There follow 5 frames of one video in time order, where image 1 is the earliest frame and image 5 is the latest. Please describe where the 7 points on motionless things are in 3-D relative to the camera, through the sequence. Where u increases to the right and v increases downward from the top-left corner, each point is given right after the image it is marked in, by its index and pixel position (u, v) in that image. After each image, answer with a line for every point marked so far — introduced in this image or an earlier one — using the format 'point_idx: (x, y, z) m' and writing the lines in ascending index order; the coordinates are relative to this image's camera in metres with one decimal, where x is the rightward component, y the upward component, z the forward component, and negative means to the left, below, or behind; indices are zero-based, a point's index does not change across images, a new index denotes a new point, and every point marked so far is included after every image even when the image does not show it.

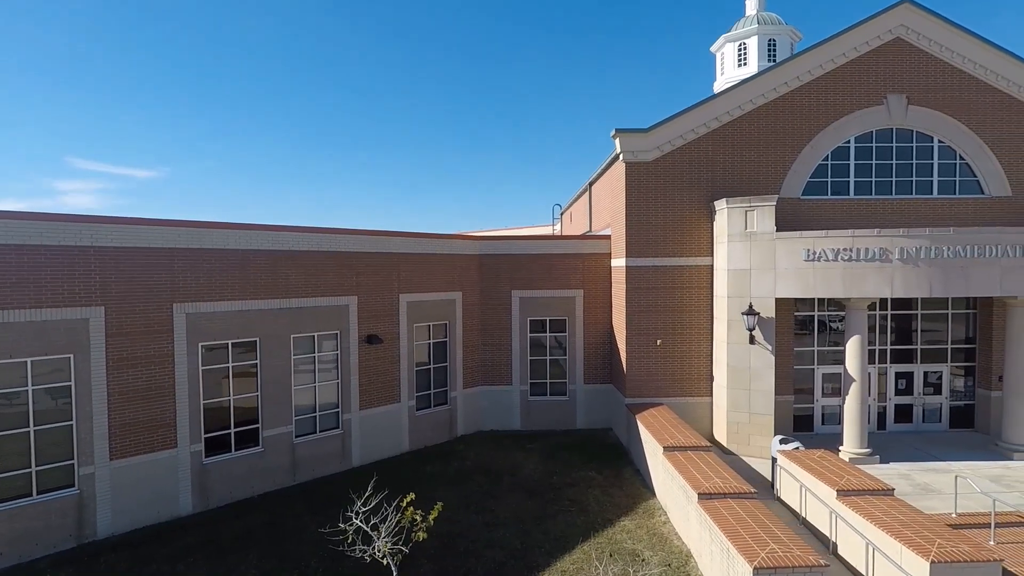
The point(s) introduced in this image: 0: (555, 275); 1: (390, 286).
0: (+1.4, +0.4, +17.7) m
1: (-3.5, +0.1, +15.5) m
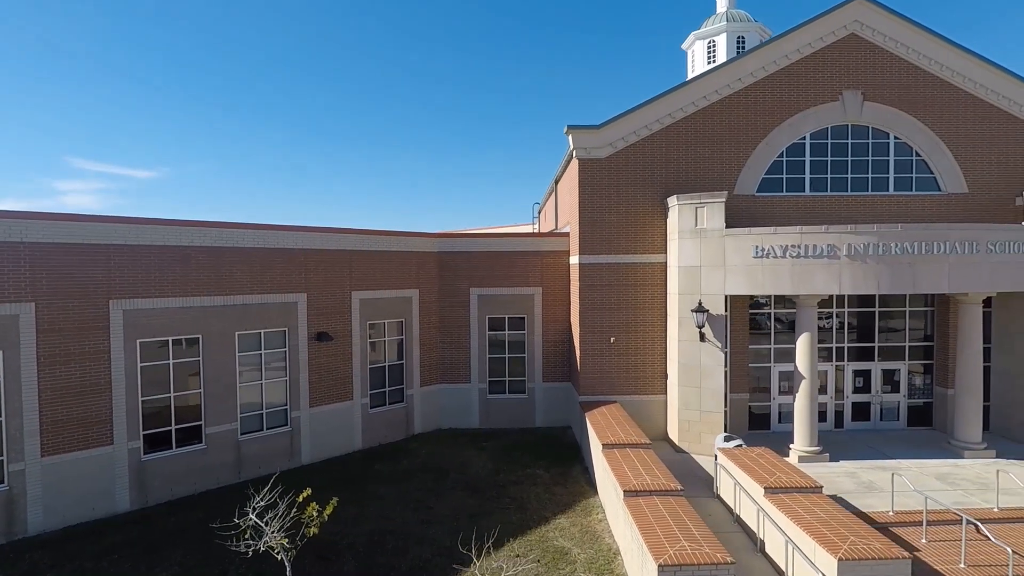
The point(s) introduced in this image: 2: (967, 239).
0: (0.0, +0.5, +17.6) m
1: (-4.8, +0.1, +15.5) m
2: (+11.2, +1.2, +13.5) m
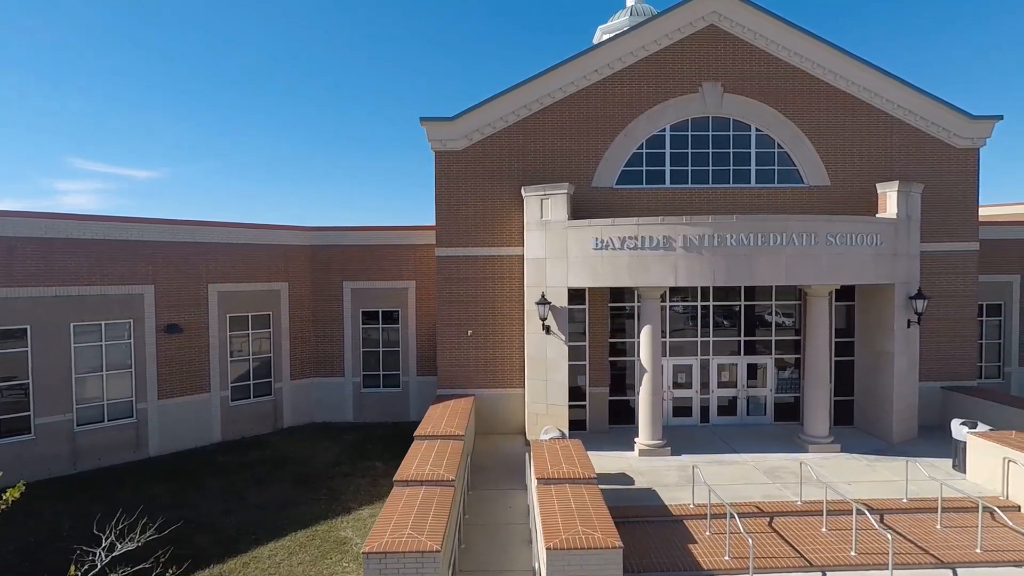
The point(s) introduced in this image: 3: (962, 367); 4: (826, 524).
0: (-4.0, +0.7, +17.6) m
1: (-8.8, +0.4, +15.4) m
2: (+7.1, +1.4, +13.4) m
3: (+12.9, -2.3, +15.8) m
4: (+5.9, -4.4, +10.3) m
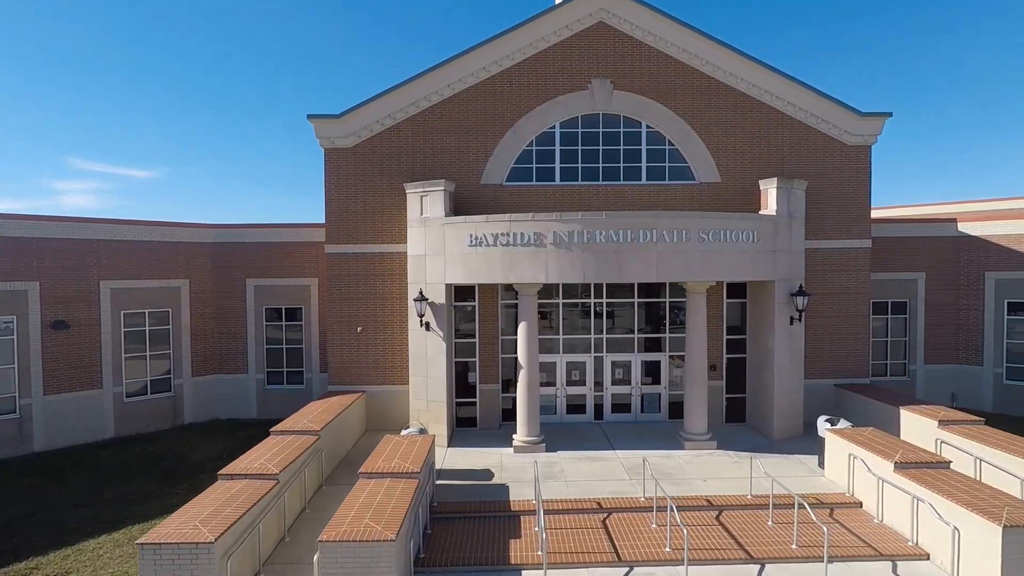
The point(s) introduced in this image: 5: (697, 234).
0: (-7.1, +0.8, +17.6) m
1: (-11.9, +0.4, +15.5) m
2: (+4.0, +1.5, +13.4) m
3: (+9.8, -2.2, +15.7) m
4: (+2.7, -4.3, +10.3) m
5: (+4.5, +1.3, +13.4) m
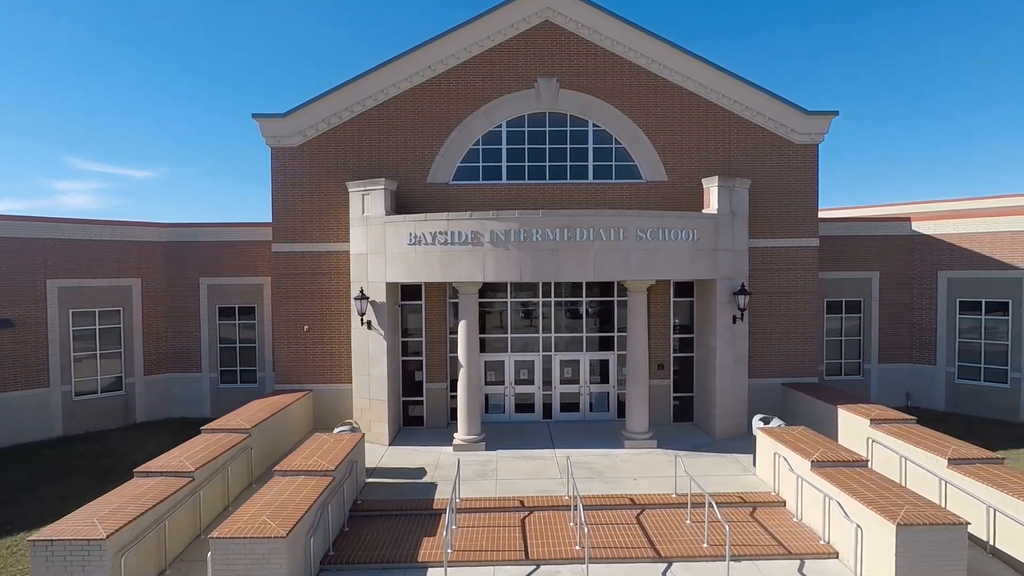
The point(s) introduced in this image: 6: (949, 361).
0: (-8.6, +0.8, +17.6) m
1: (-13.4, +0.5, +15.5) m
2: (+2.5, +1.5, +13.3) m
3: (+8.2, -2.2, +15.7) m
4: (+1.2, -4.3, +10.3) m
5: (+3.0, +1.4, +13.4) m
6: (+13.6, -2.3, +17.1) m
